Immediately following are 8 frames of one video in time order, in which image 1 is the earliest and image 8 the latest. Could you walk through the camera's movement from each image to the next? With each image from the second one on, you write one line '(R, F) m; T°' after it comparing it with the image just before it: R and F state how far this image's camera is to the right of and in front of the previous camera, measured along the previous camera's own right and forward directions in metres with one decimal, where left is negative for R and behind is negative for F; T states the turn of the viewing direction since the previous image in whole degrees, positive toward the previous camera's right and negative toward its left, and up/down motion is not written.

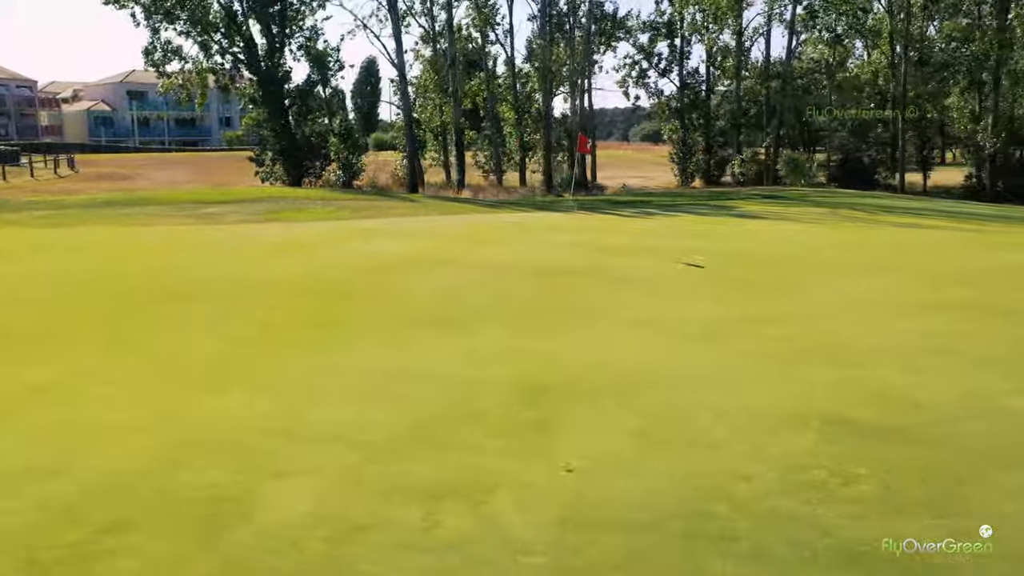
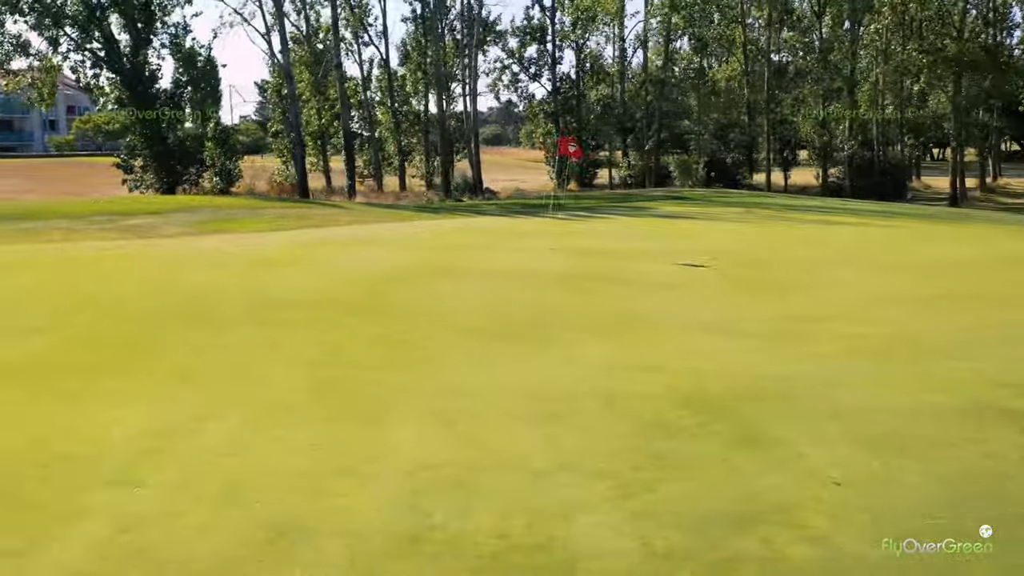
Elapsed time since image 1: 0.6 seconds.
(-2.1, +0.5) m; +11°
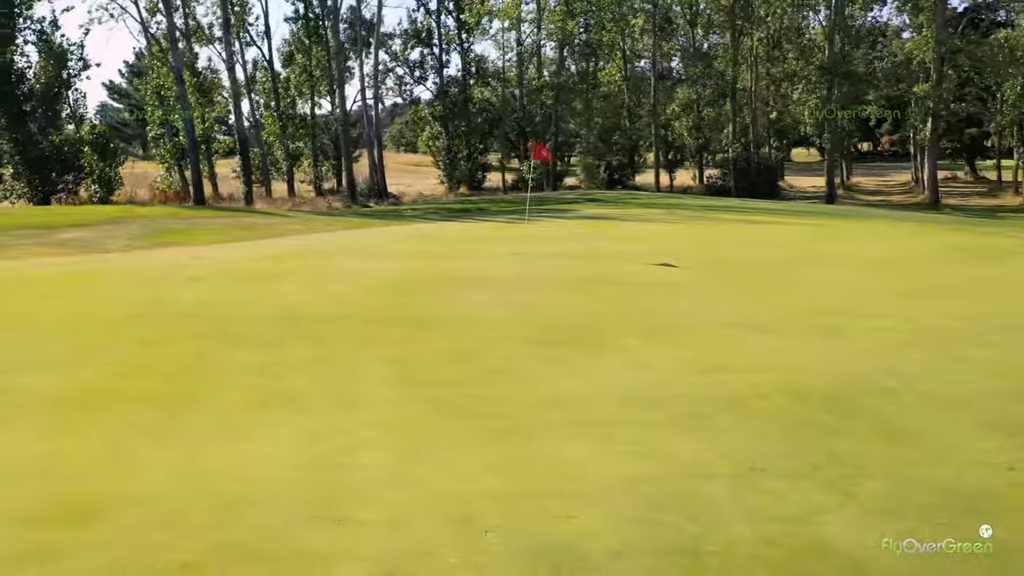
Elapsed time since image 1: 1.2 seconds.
(-1.7, +0.2) m; +10°
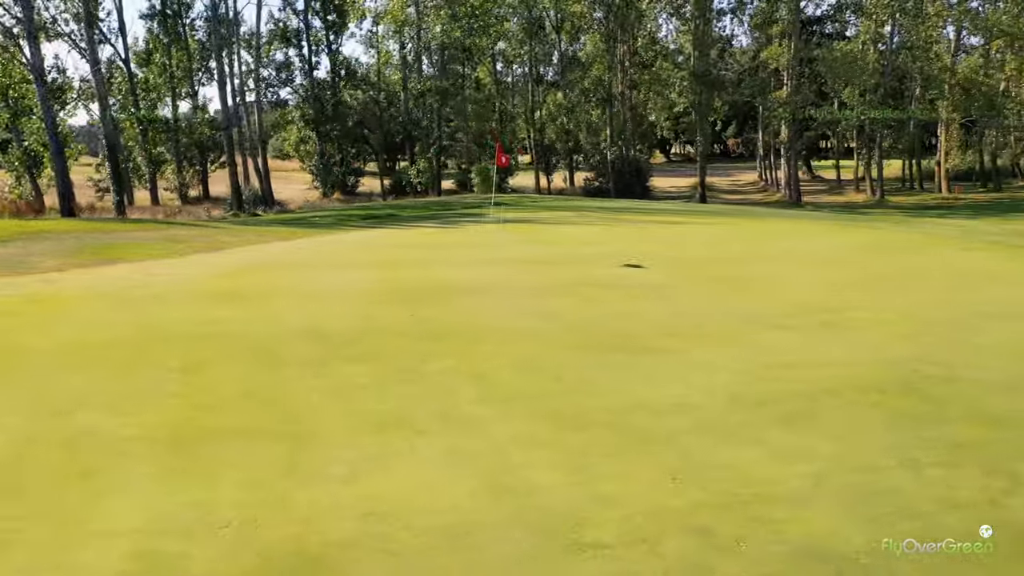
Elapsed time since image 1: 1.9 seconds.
(-1.7, +0.2) m; +11°
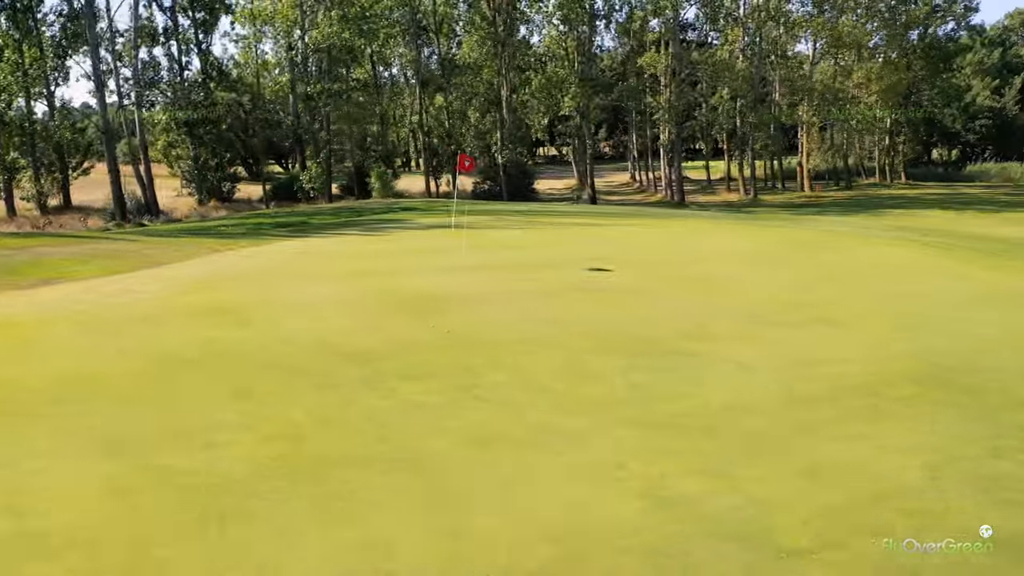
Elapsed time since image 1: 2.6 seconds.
(-1.4, +0.2) m; +10°
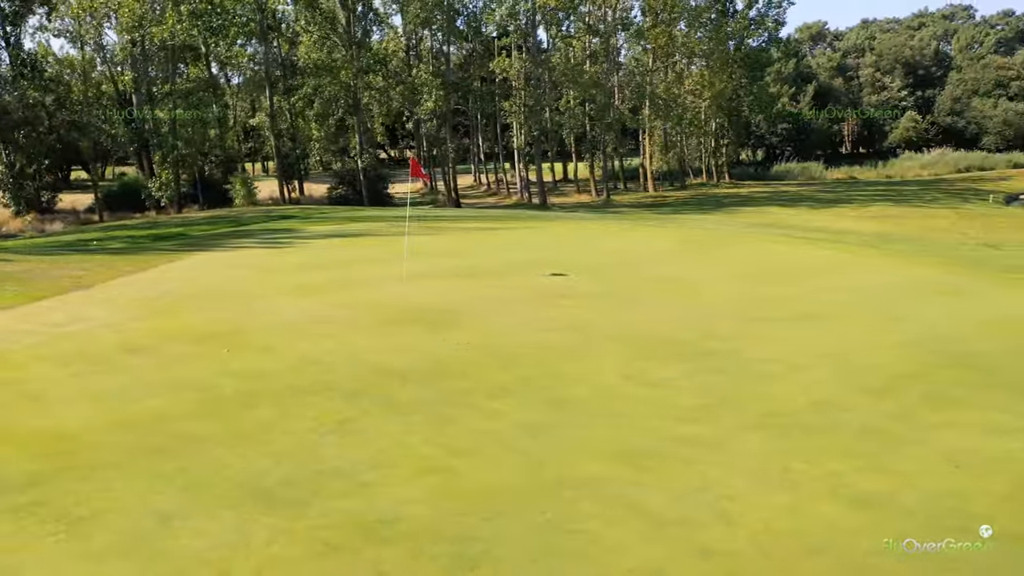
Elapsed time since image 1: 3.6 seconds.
(-1.9, +0.4) m; +12°
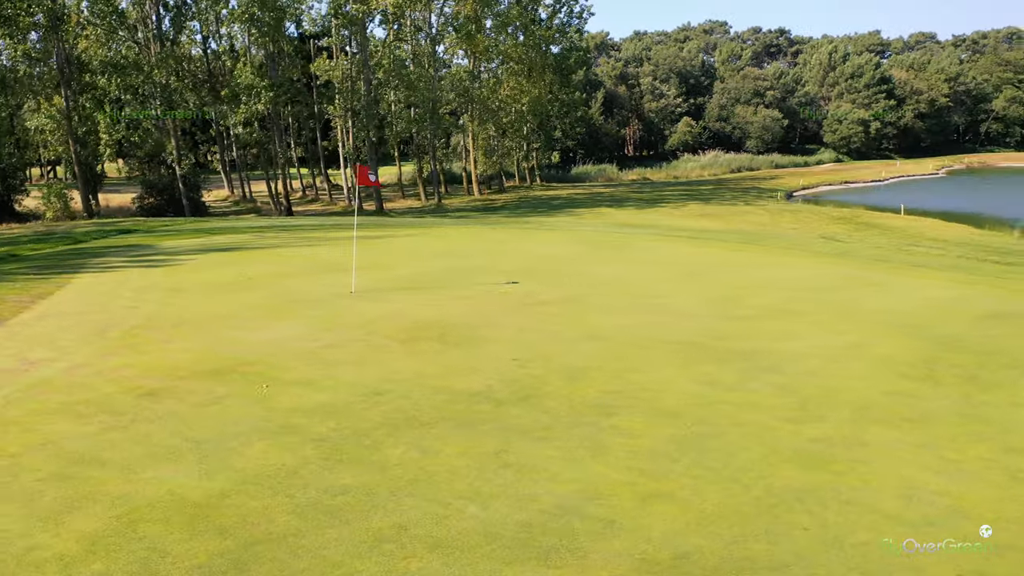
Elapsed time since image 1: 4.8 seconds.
(-2.2, +0.6) m; +15°
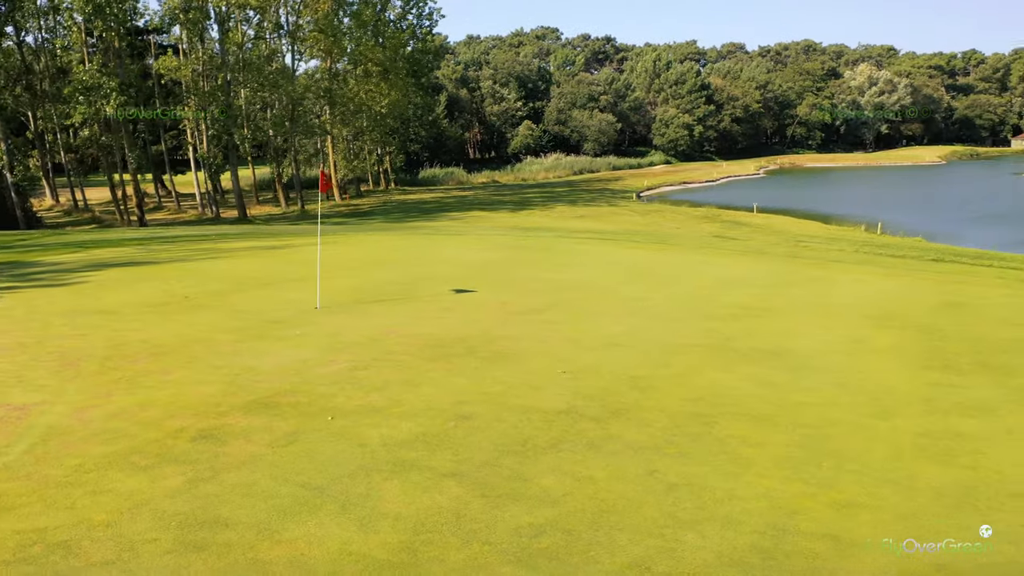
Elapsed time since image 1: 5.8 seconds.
(-1.8, +0.5) m; +12°
